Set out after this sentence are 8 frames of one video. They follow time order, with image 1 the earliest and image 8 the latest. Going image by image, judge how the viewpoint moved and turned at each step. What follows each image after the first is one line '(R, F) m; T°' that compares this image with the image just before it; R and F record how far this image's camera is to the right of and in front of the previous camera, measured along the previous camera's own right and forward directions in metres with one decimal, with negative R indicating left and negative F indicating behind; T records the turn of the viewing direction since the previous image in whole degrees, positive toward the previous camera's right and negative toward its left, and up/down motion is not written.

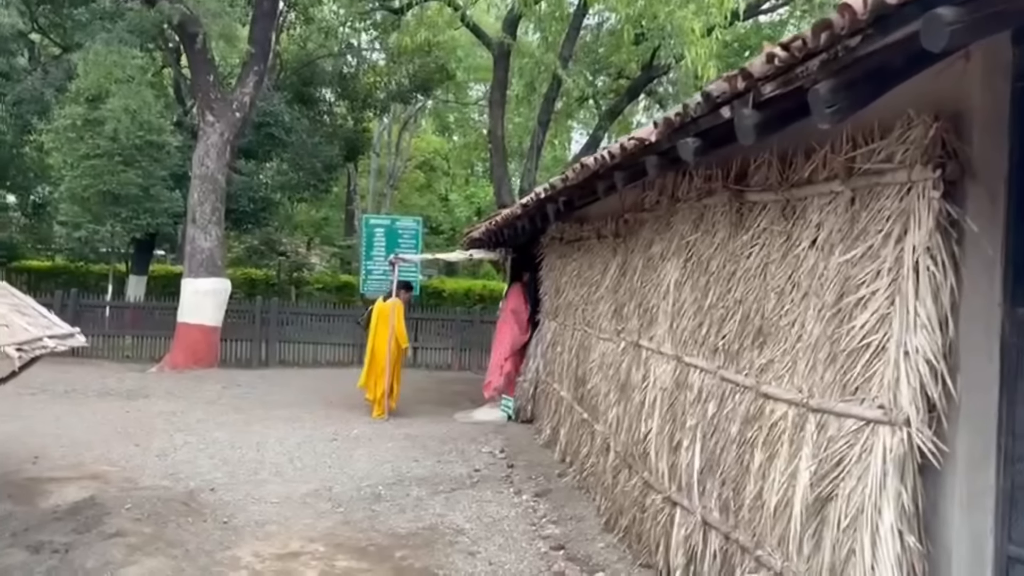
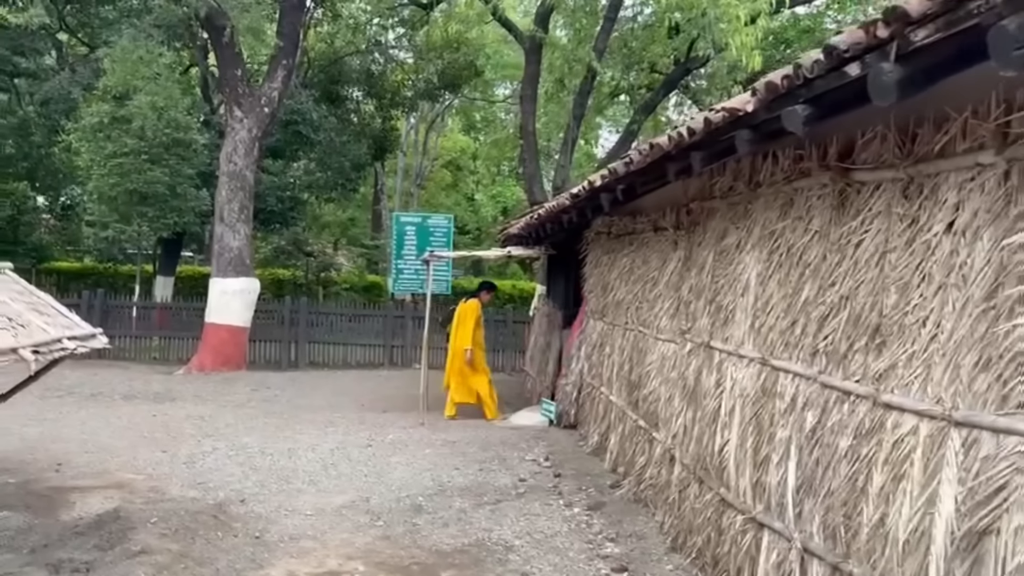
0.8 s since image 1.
(-0.2, +0.6) m; -2°
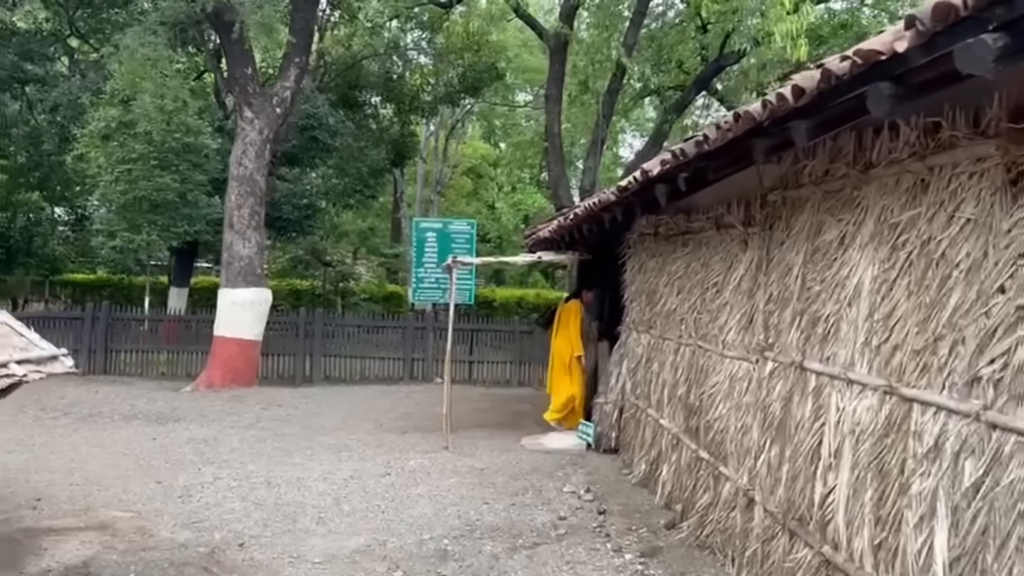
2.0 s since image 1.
(-0.1, +1.1) m; -1°
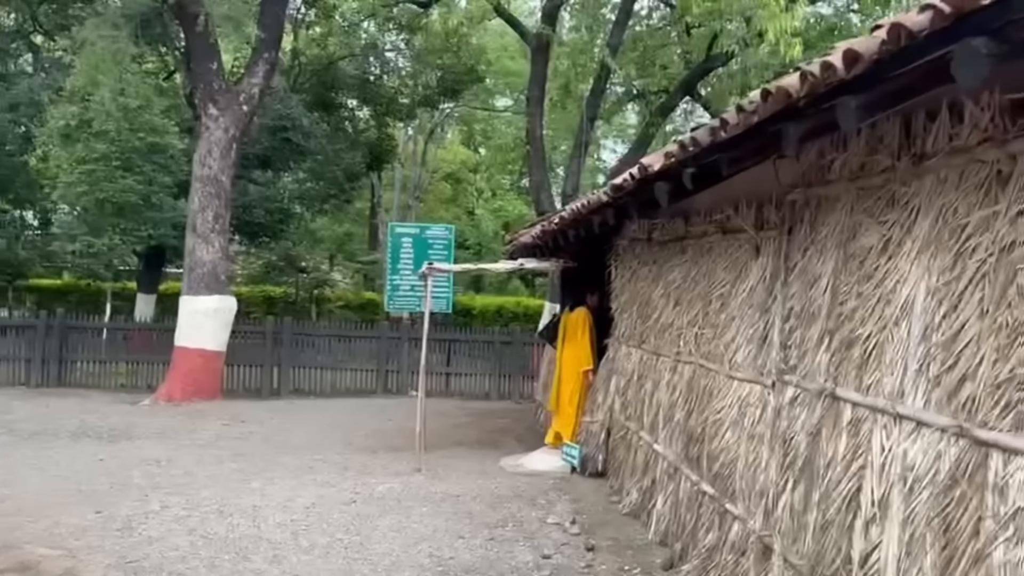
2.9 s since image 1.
(0.0, +0.8) m; +1°
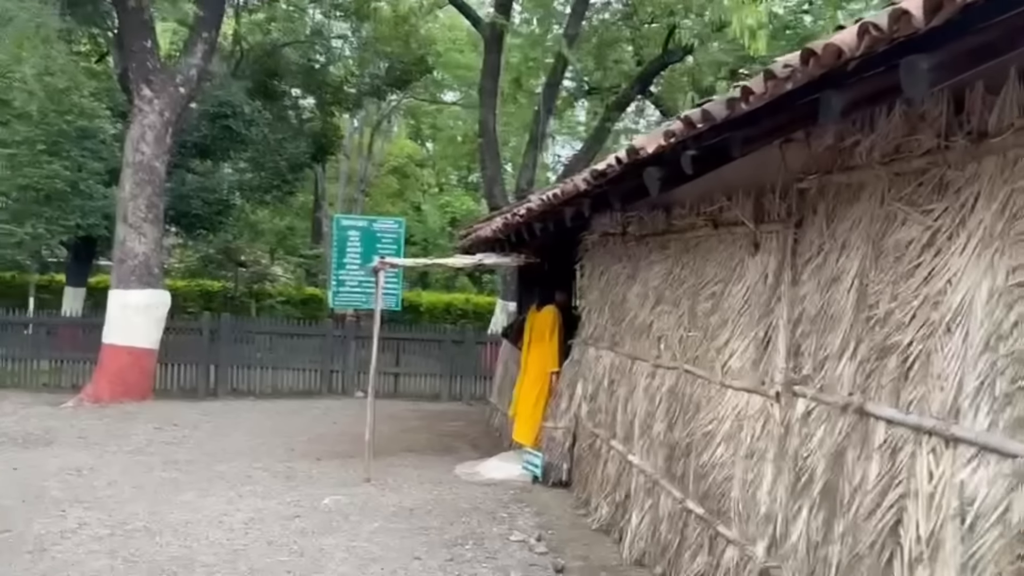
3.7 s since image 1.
(-0.1, +0.6) m; +4°
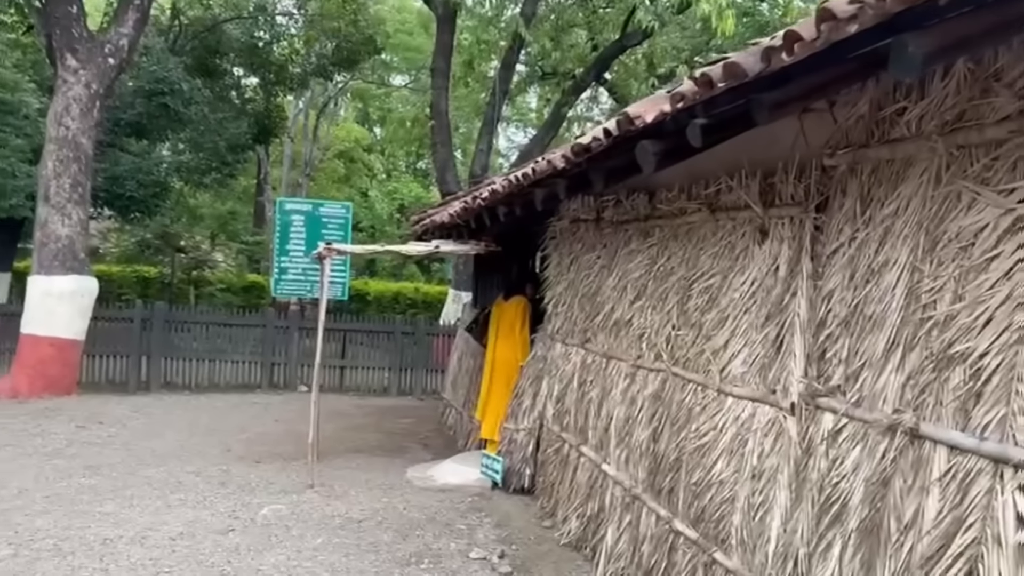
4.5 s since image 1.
(-0.1, +0.7) m; +3°
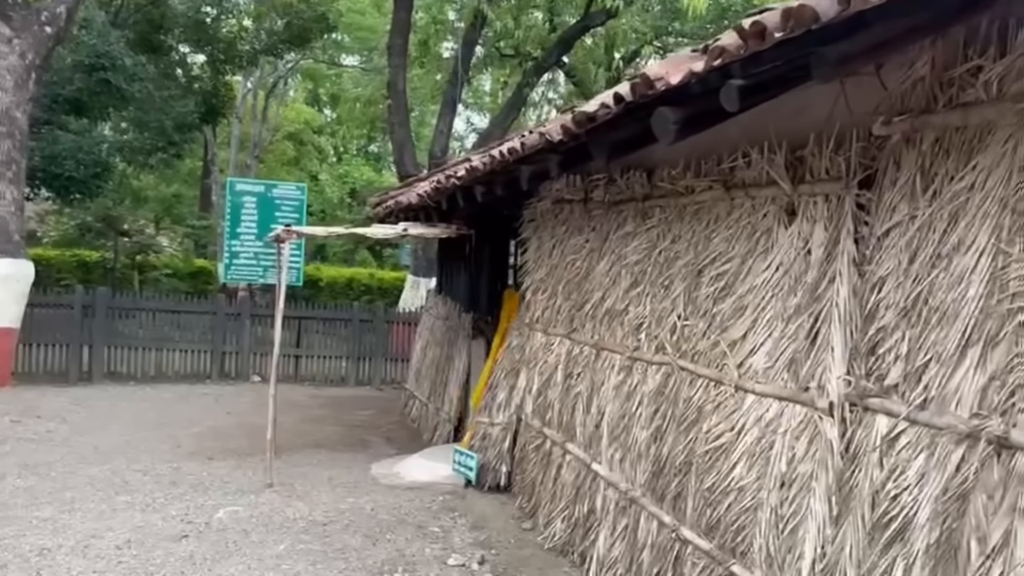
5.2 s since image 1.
(-0.2, +0.5) m; +3°
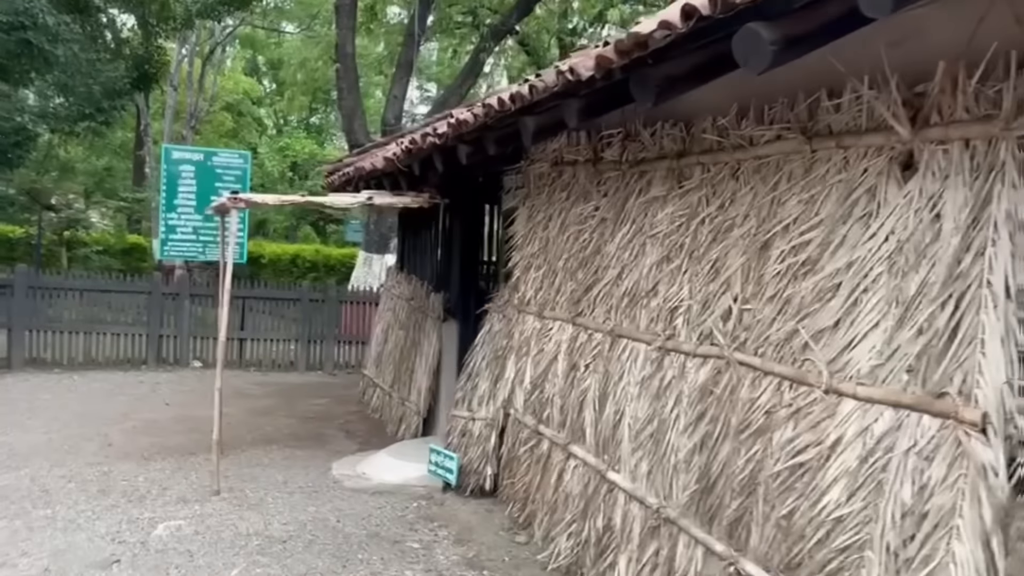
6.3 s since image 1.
(-0.3, +0.9) m; +4°
